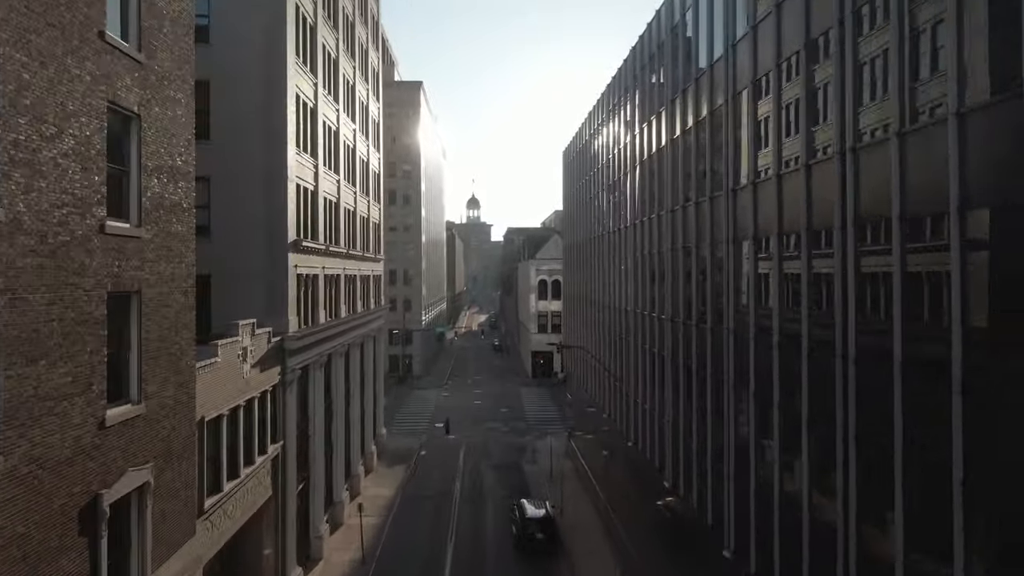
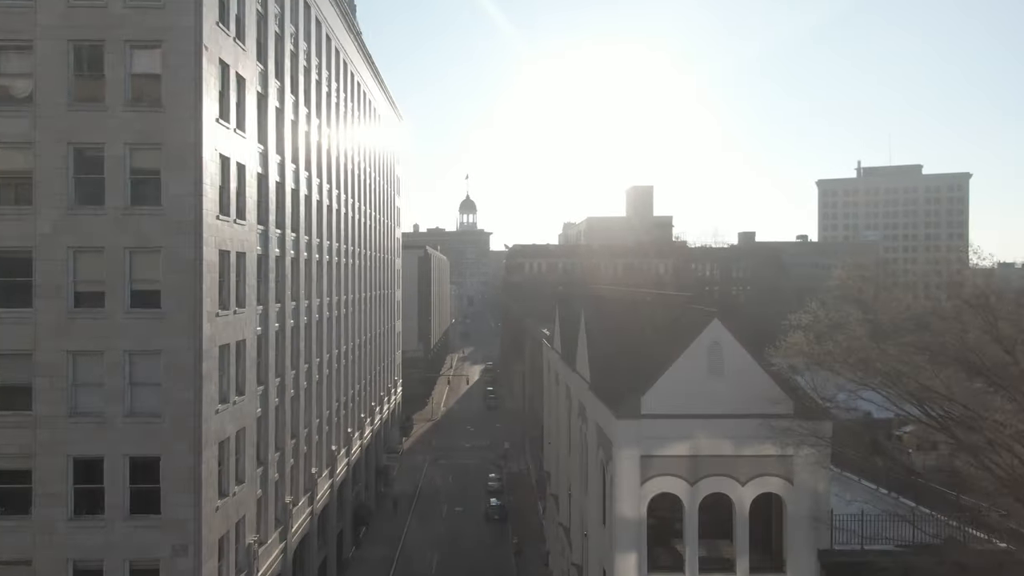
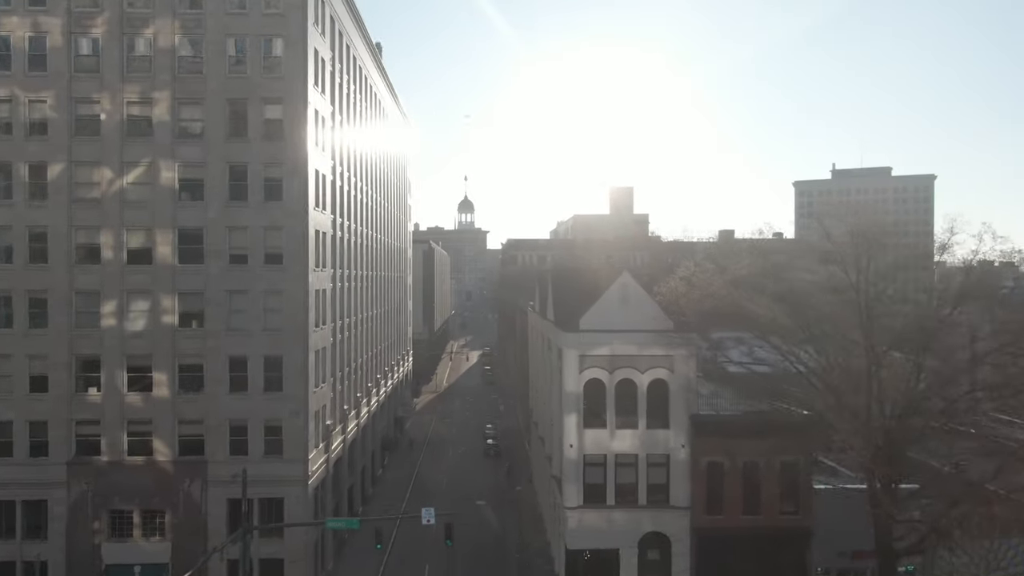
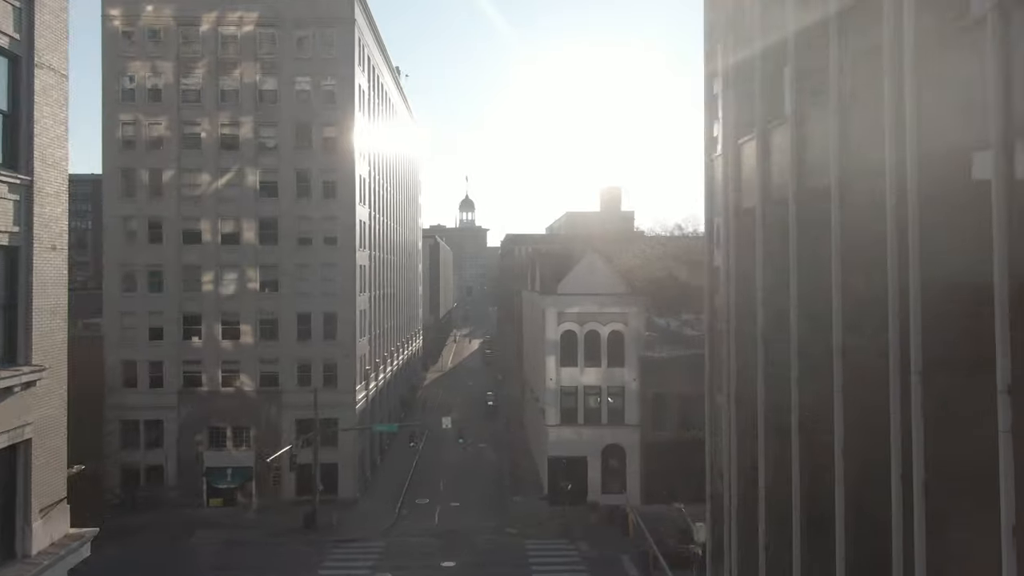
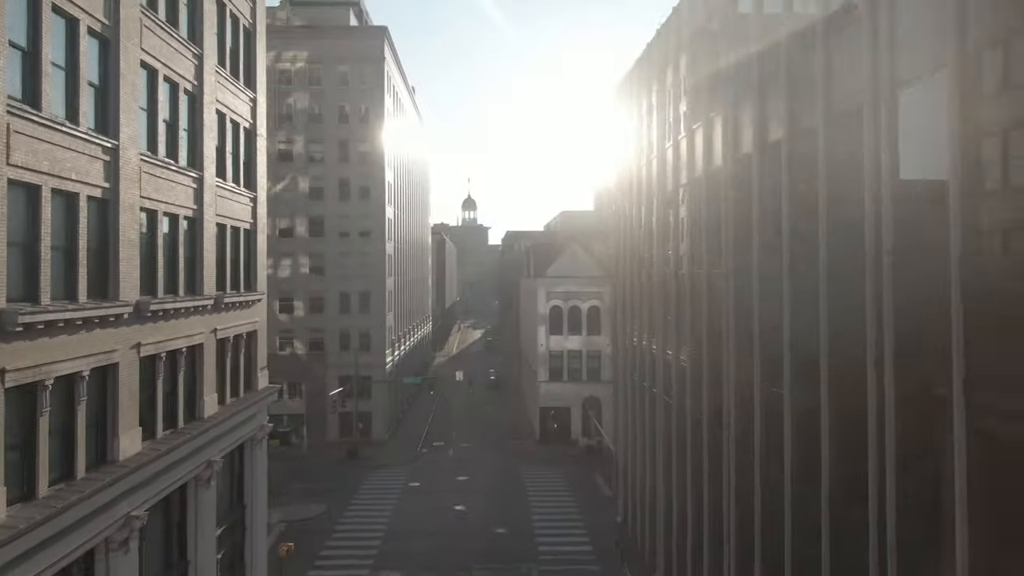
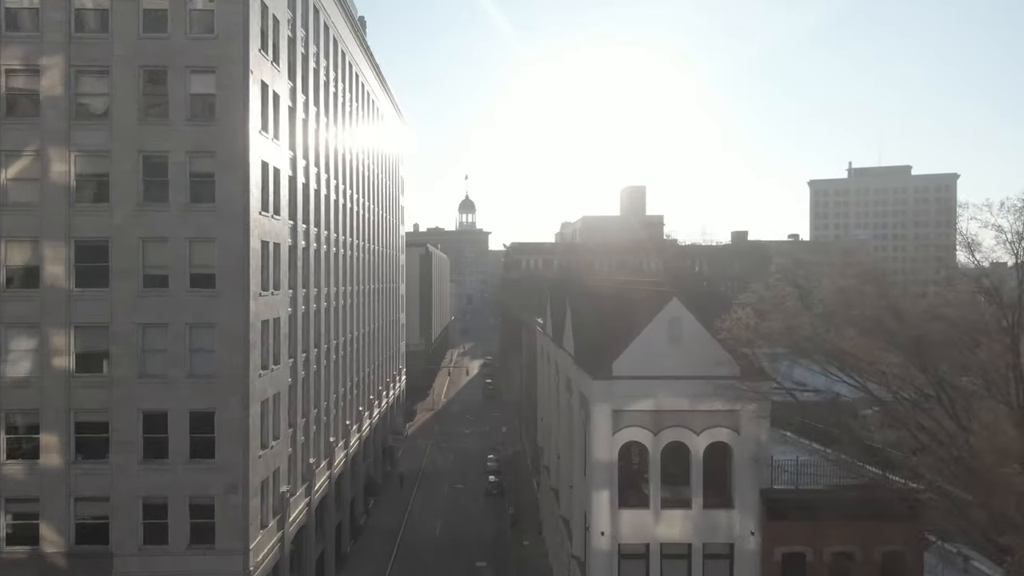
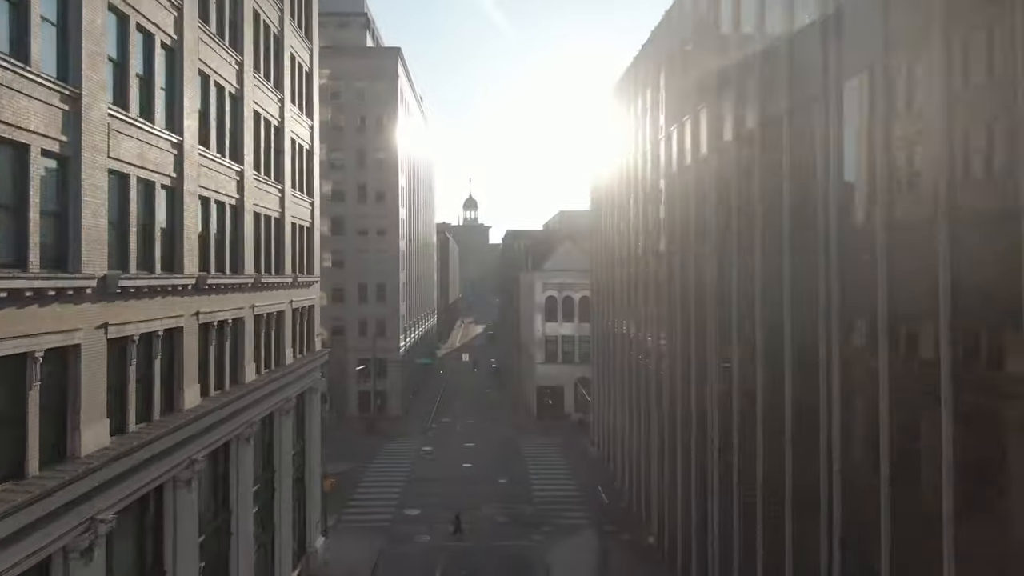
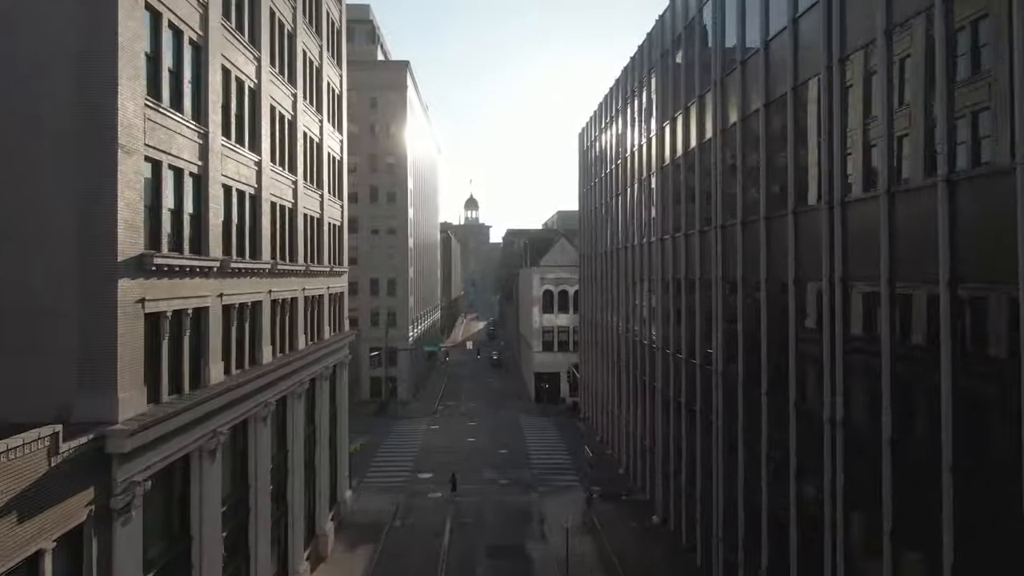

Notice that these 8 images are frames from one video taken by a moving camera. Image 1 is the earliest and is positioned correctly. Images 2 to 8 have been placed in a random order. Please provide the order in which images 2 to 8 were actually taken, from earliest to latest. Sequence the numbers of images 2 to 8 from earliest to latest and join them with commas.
8, 7, 5, 4, 3, 6, 2
